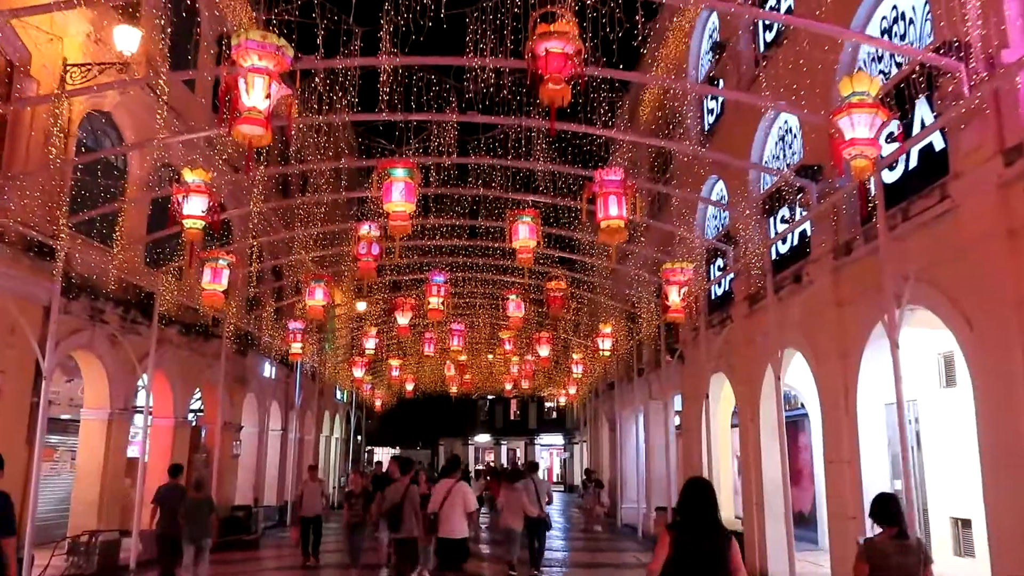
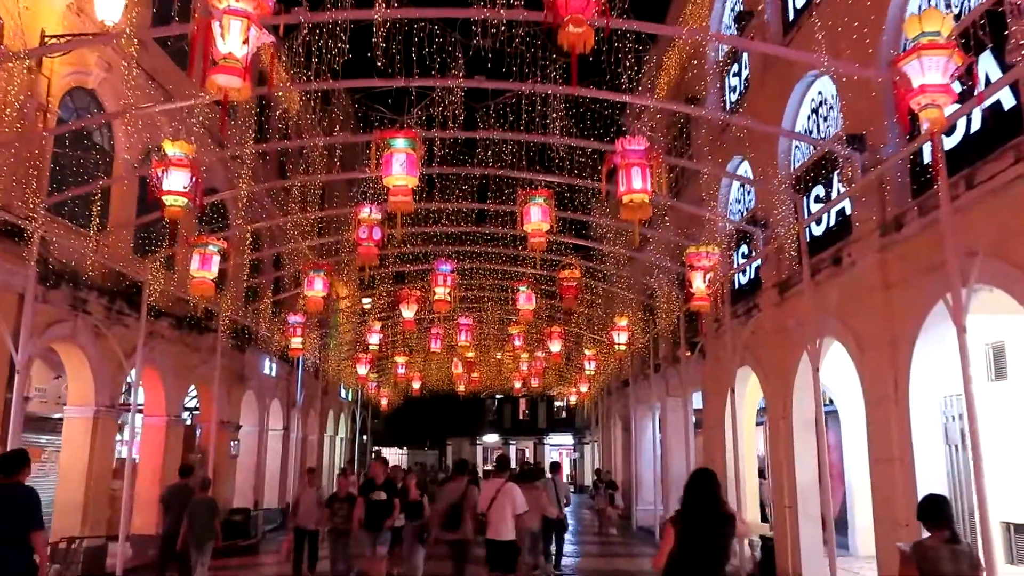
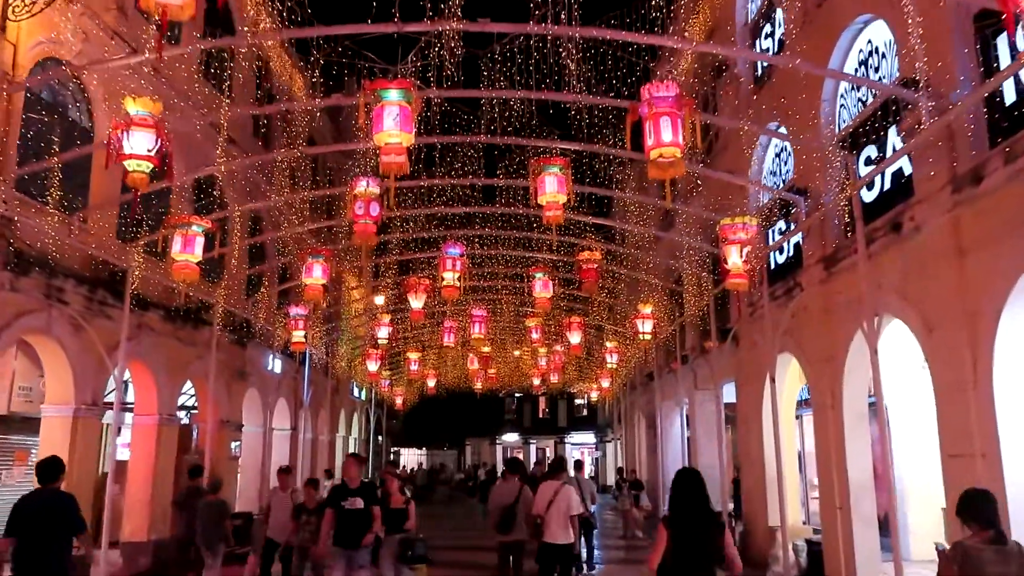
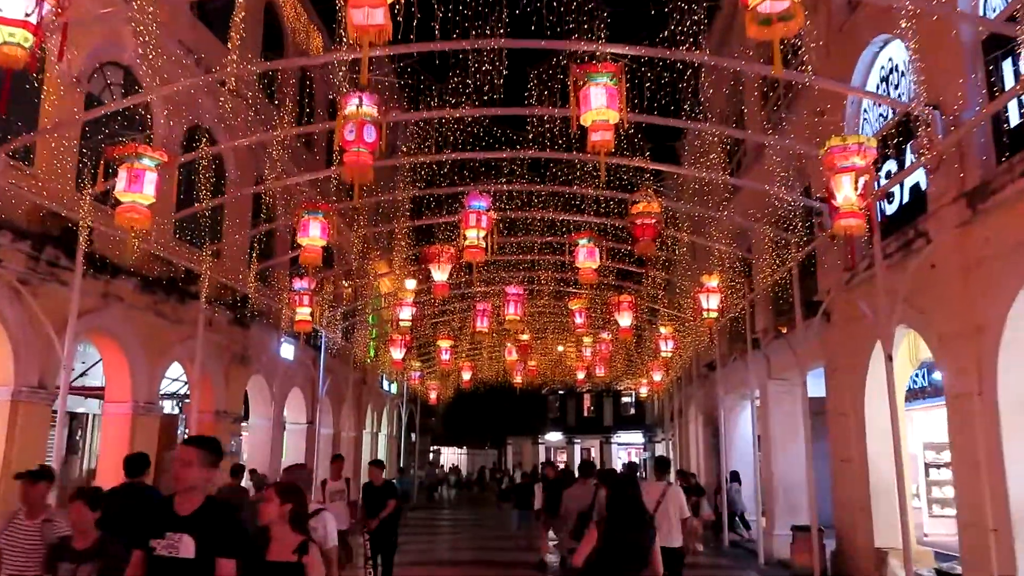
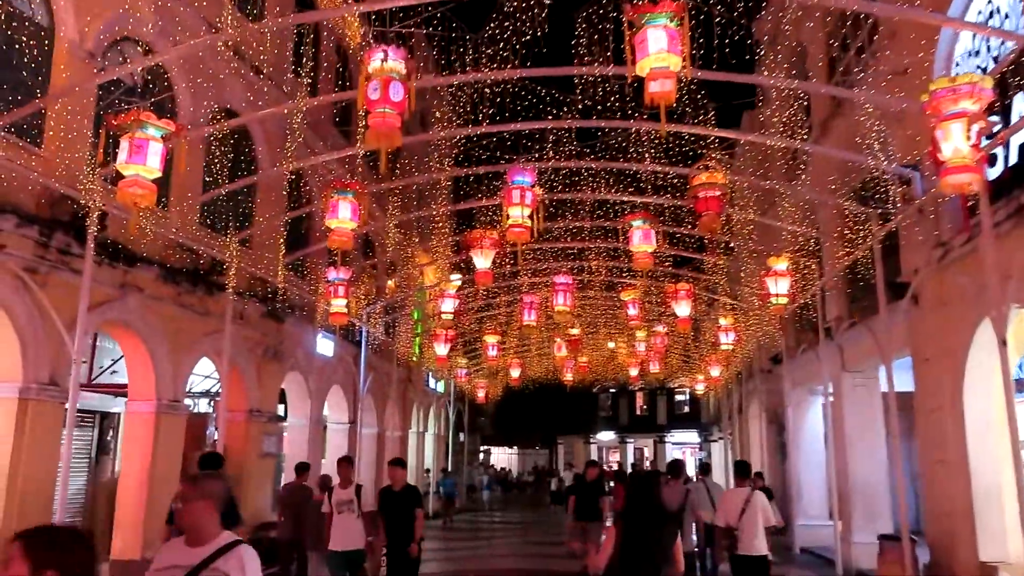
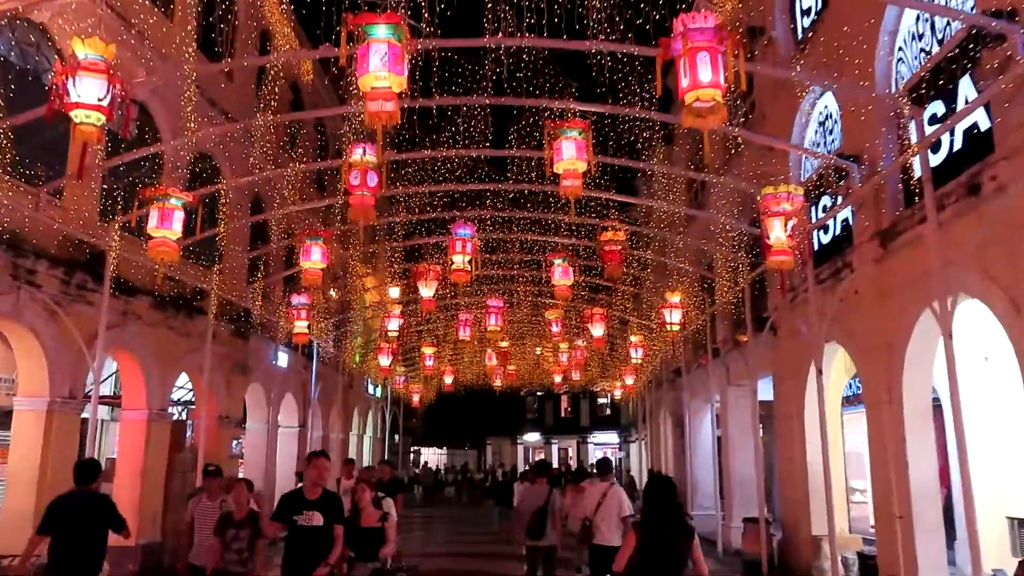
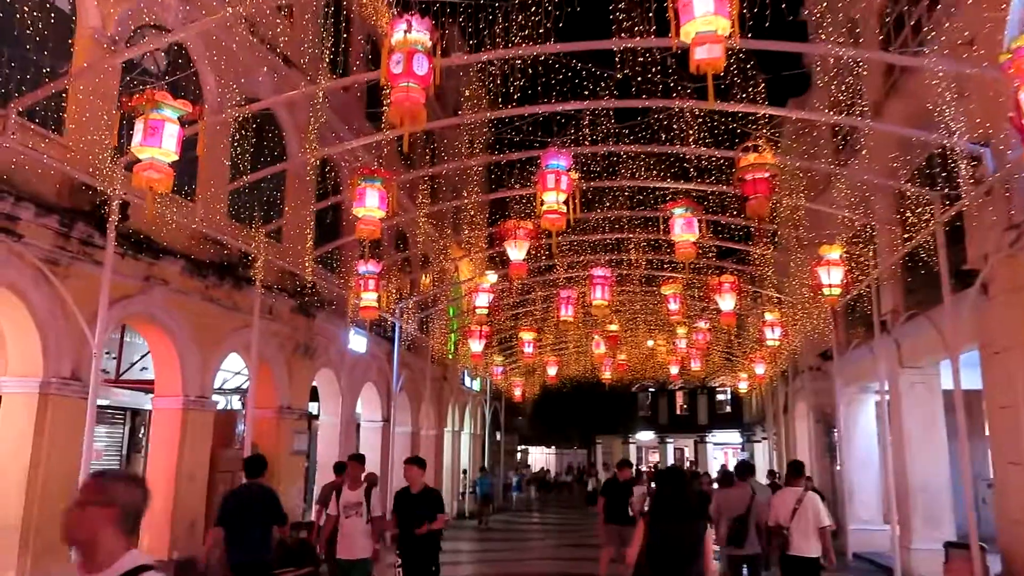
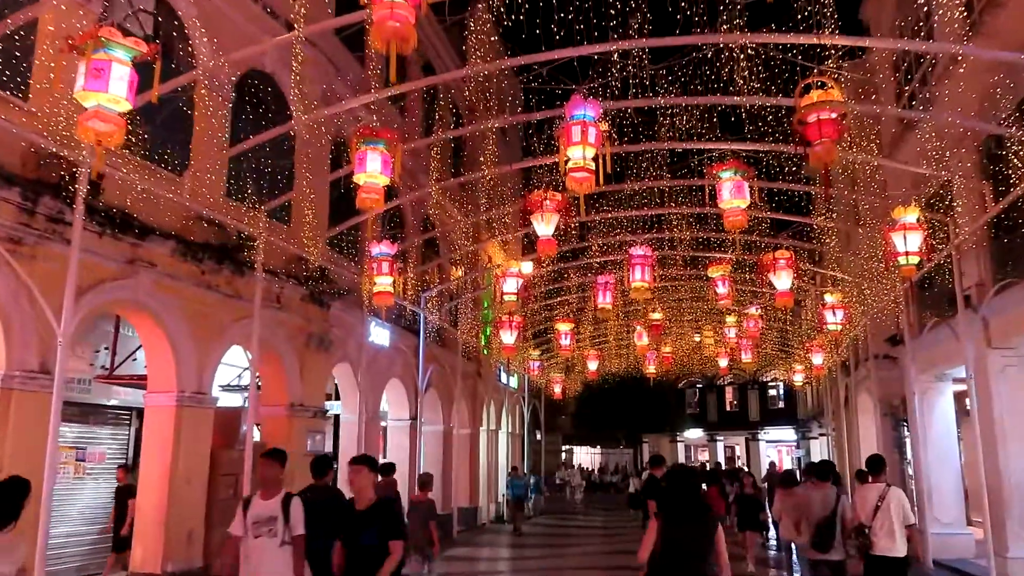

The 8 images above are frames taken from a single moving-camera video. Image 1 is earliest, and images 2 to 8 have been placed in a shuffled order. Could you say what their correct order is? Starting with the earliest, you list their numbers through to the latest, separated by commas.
2, 3, 6, 4, 5, 7, 8
